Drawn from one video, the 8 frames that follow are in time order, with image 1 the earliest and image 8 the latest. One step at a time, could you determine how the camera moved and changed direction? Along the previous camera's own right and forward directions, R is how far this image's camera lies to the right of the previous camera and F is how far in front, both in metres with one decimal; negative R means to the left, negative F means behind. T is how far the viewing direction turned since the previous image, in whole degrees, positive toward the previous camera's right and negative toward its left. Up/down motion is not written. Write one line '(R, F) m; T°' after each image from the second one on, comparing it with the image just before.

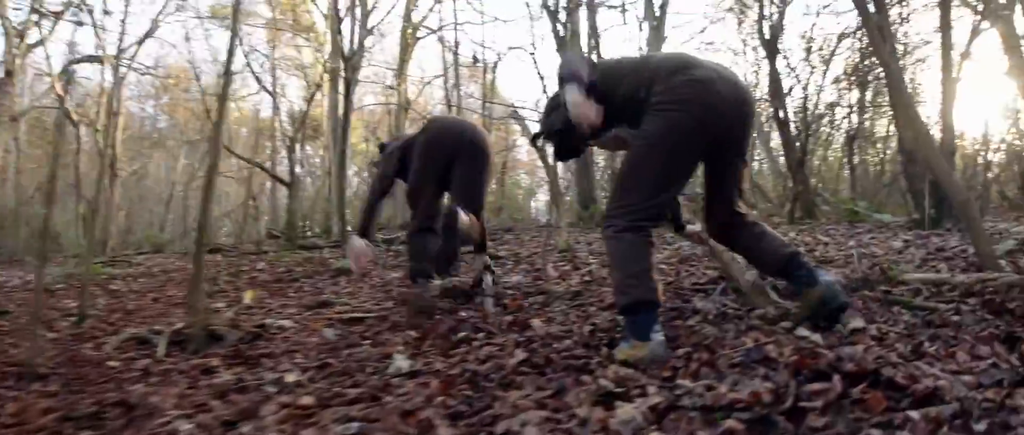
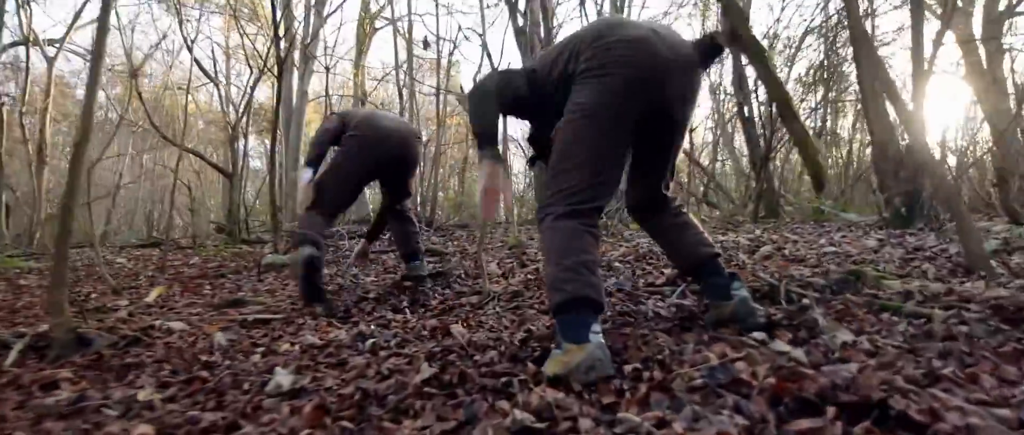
(+0.1, +0.5) m; +2°
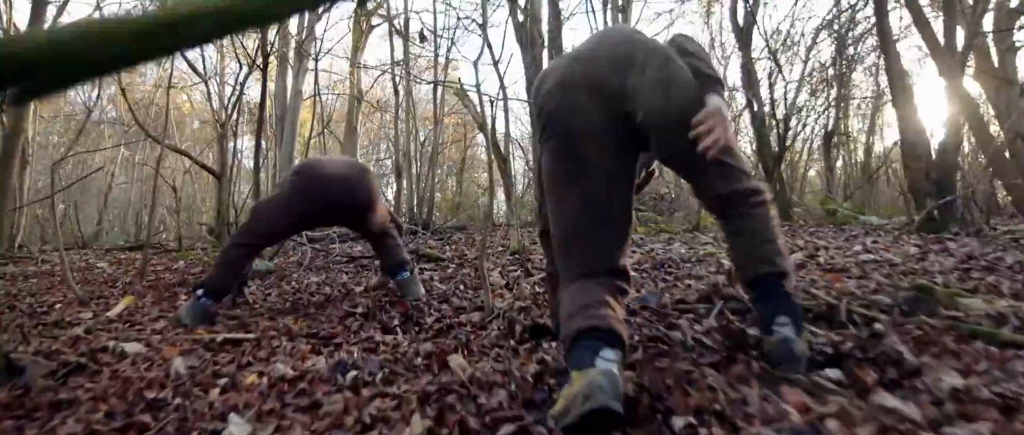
(0.0, +0.5) m; 0°
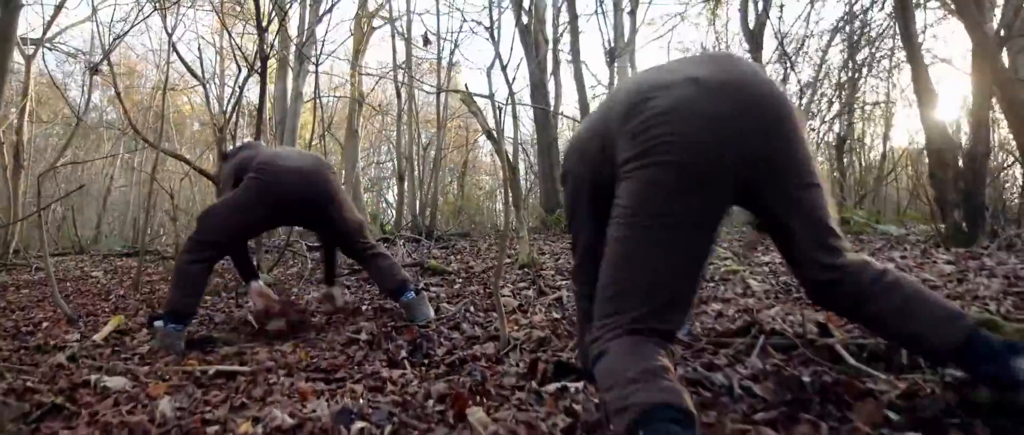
(-0.1, +0.3) m; 0°
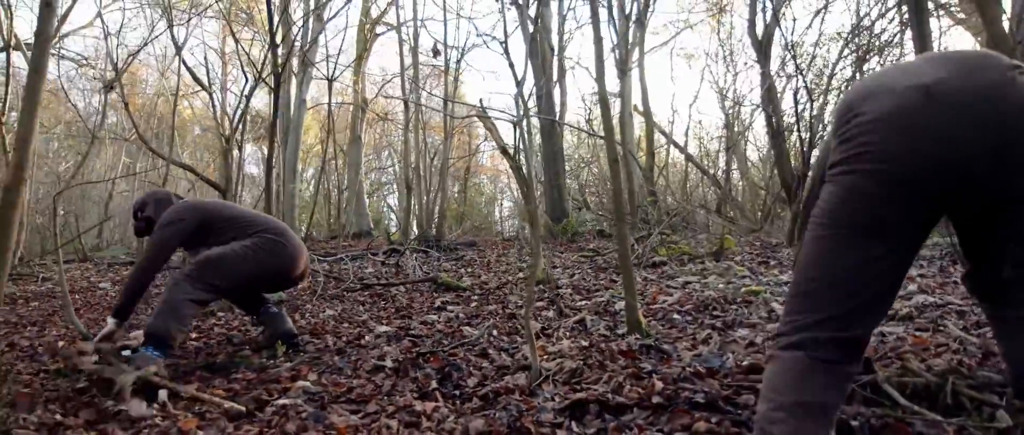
(-0.1, 0.0) m; 0°
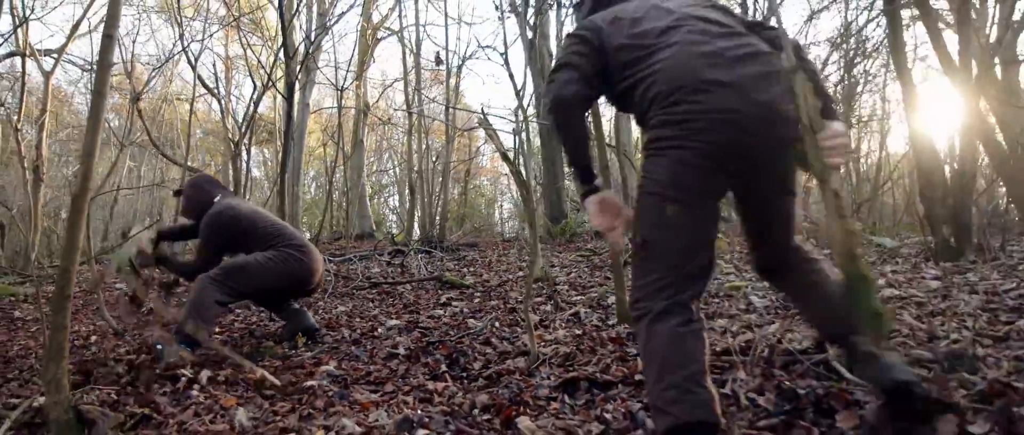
(0.0, -0.4) m; 0°
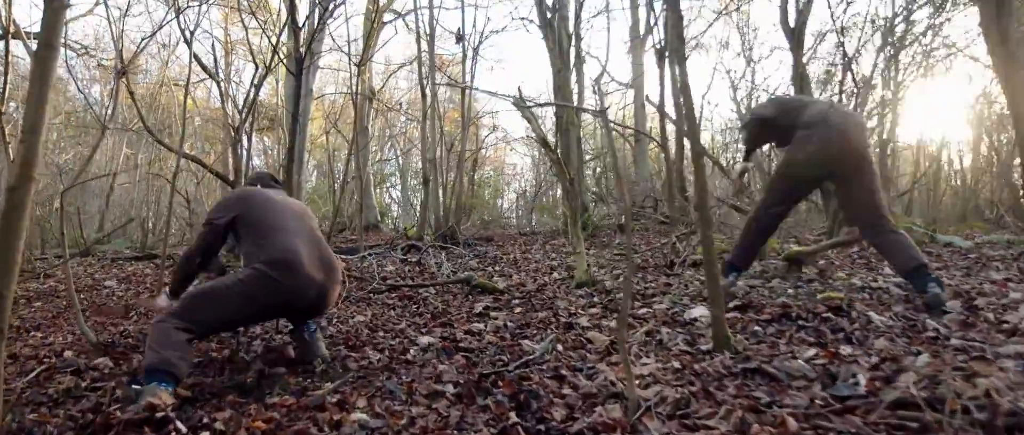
(-0.3, +0.8) m; 0°
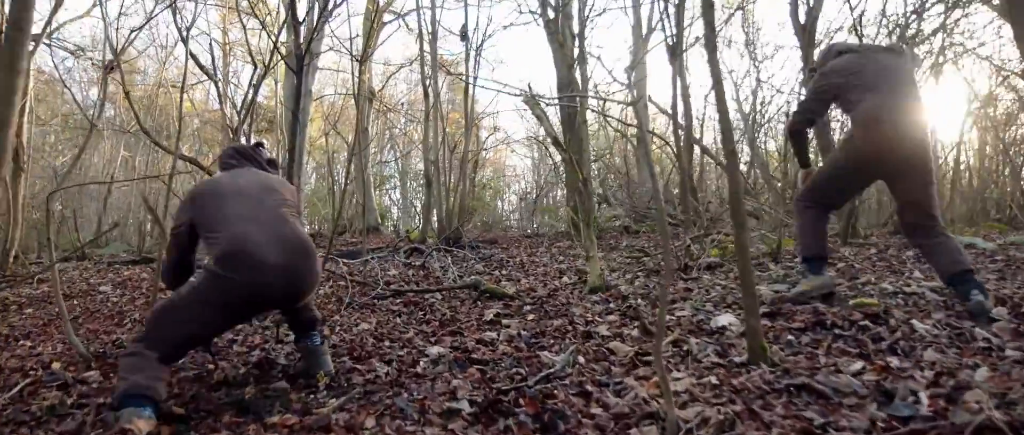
(-0.1, +0.2) m; 0°
